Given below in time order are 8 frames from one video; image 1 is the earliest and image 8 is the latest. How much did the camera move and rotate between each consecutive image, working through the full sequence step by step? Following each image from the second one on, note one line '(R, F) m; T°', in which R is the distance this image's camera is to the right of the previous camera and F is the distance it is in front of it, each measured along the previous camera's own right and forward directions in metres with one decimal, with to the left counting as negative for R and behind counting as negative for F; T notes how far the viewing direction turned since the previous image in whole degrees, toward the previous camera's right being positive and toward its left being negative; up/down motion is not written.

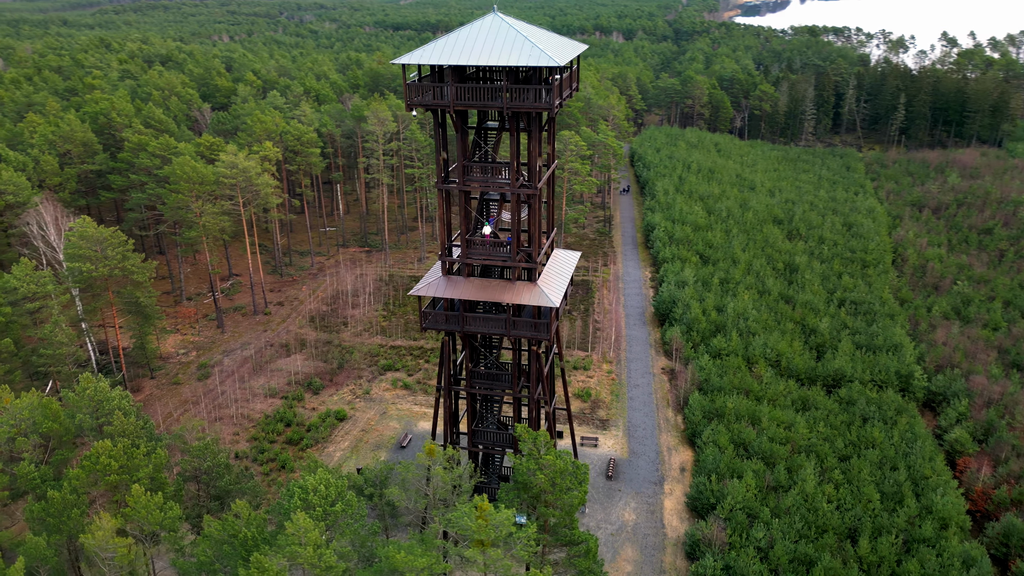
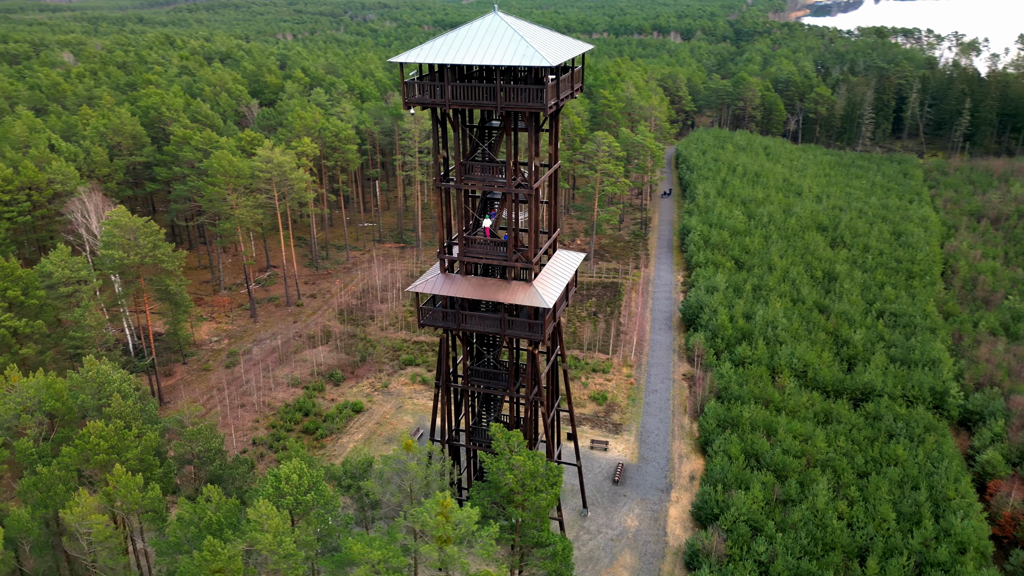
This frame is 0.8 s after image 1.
(+1.9, 0.0) m; -4°
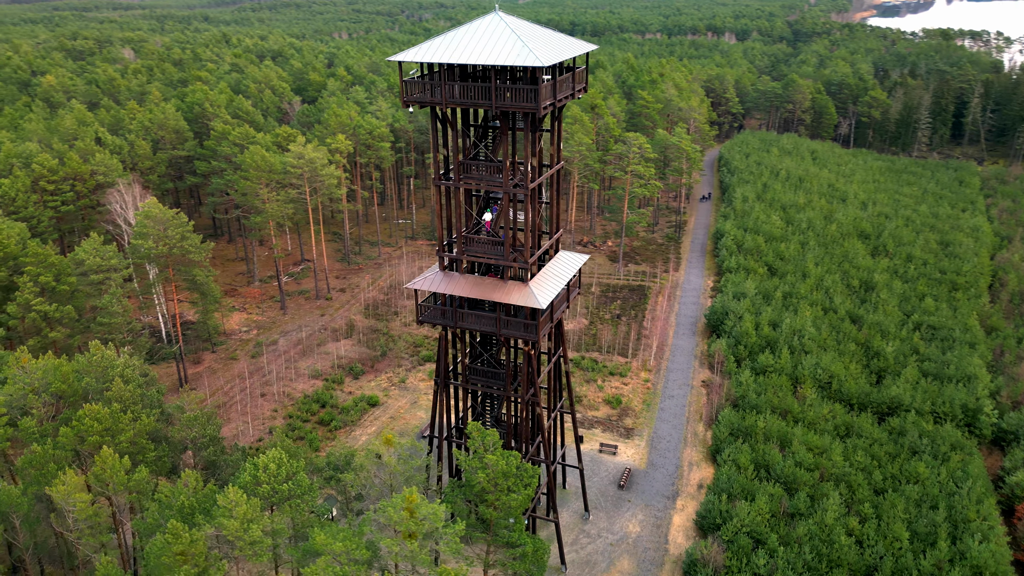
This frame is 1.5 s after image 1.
(+1.7, 0.0) m; -4°
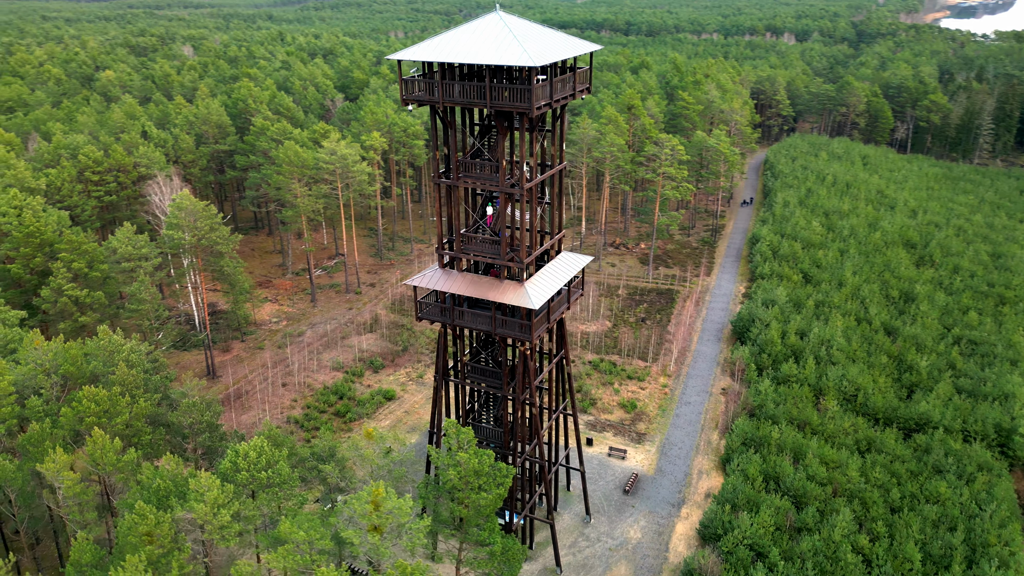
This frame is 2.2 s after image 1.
(+1.8, 0.0) m; -4°
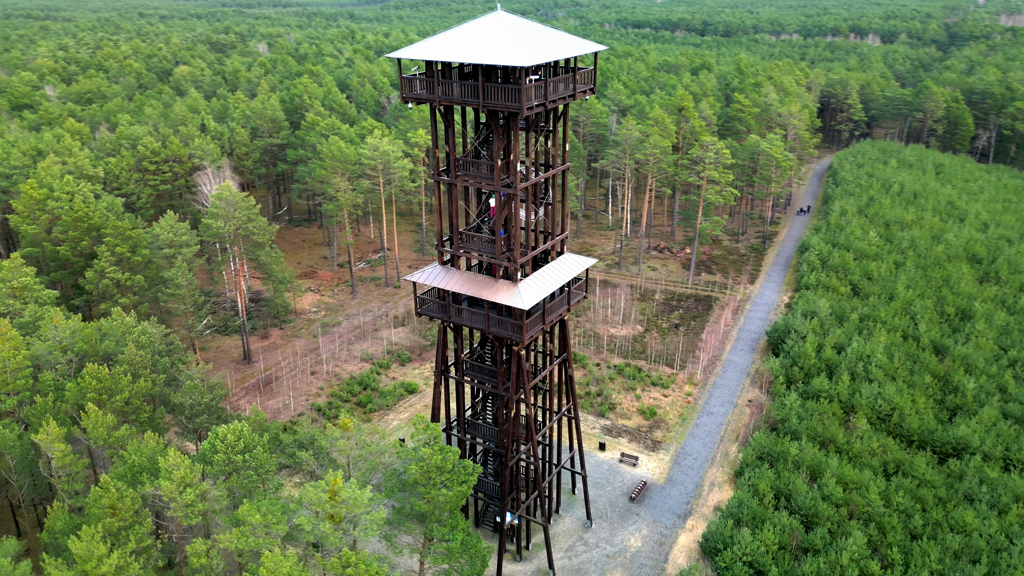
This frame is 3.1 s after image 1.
(+2.4, +0.1) m; -6°
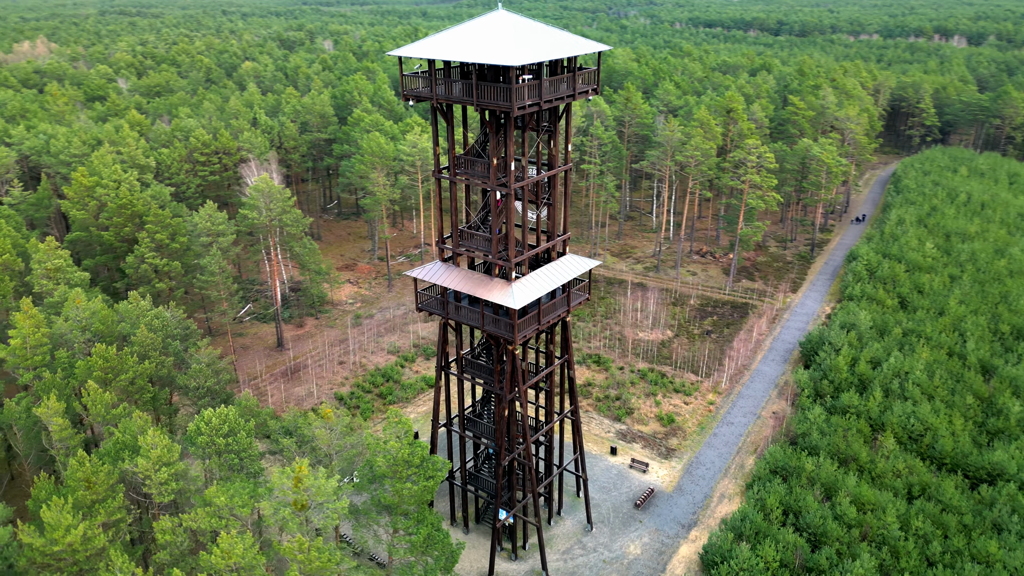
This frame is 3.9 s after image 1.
(+2.2, +0.1) m; -5°
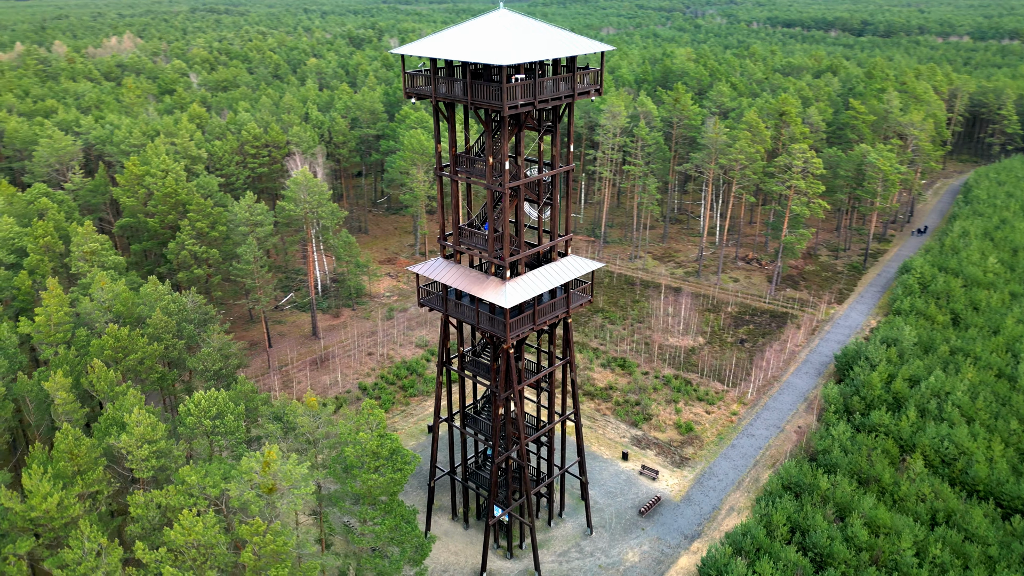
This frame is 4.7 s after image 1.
(+2.3, +0.1) m; -5°
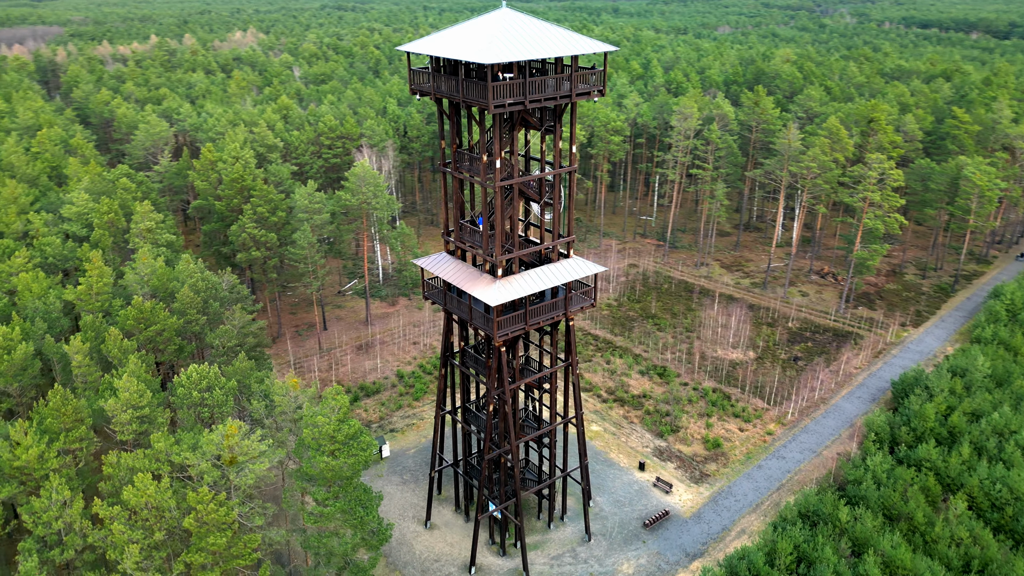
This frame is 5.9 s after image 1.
(+3.6, +0.3) m; -8°
